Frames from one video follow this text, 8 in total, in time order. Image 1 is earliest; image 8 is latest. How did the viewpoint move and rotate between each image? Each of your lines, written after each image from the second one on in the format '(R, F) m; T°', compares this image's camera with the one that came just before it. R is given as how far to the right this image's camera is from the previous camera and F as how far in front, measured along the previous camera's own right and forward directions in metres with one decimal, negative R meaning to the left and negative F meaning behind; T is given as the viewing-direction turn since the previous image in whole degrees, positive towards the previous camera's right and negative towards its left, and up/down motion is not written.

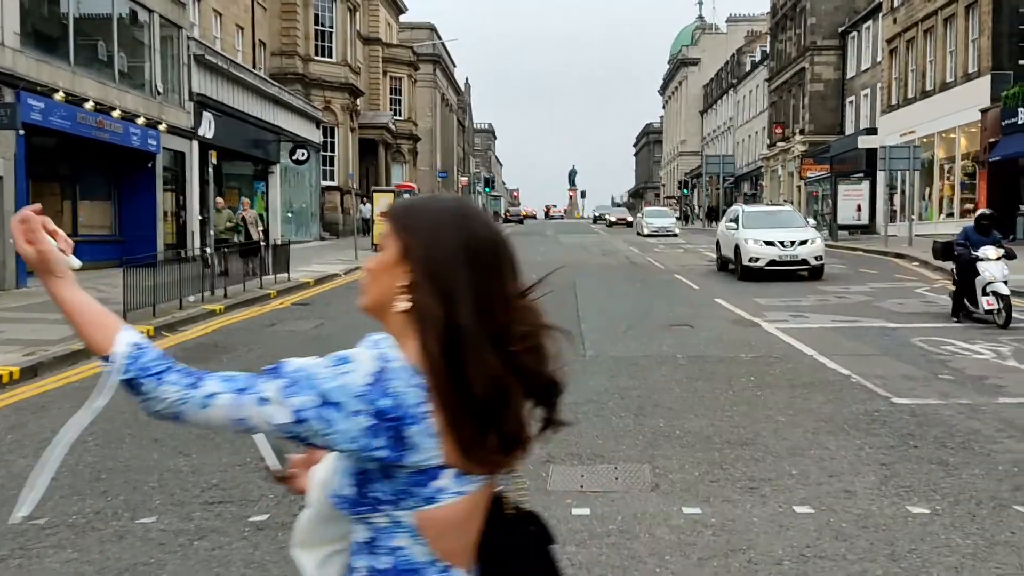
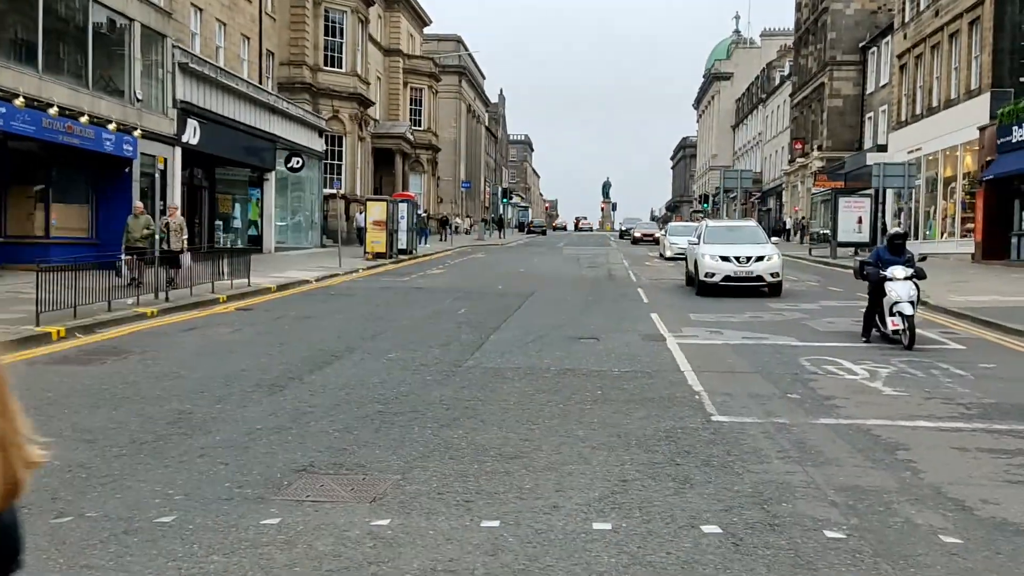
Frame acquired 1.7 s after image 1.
(+1.9, 0.0) m; -2°
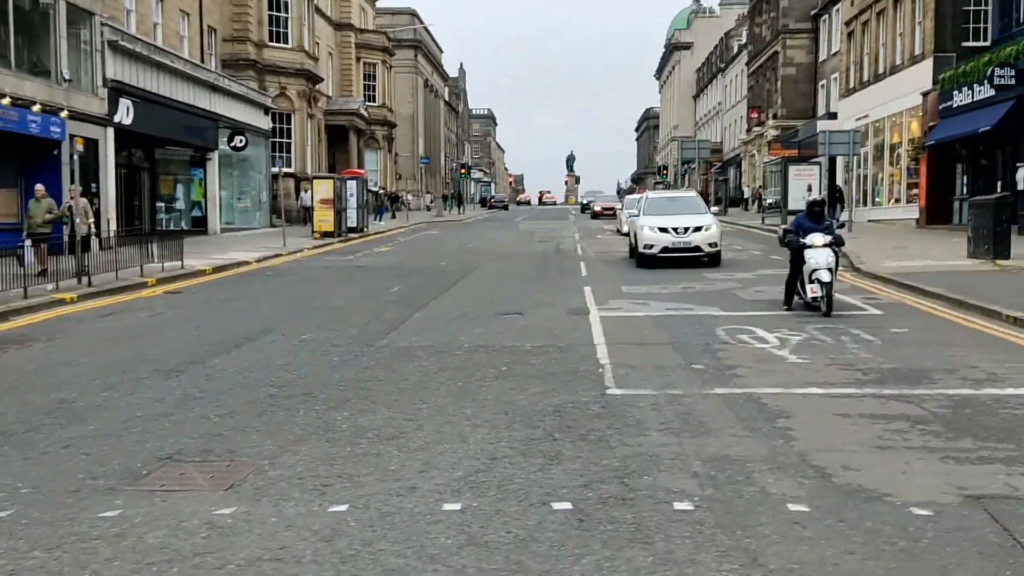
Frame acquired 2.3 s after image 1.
(+0.7, +0.1) m; +2°
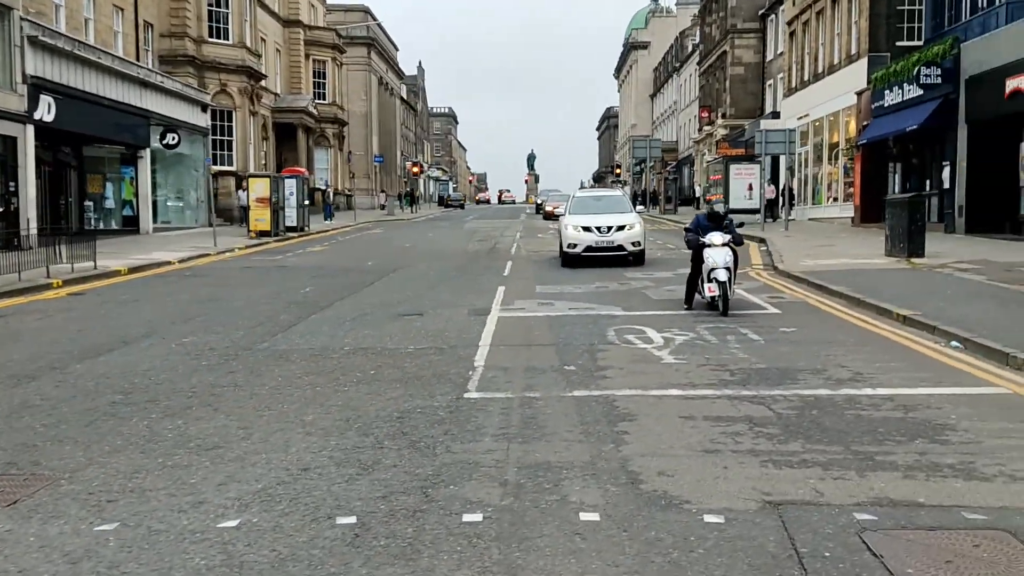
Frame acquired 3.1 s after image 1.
(+0.9, +0.2) m; +2°
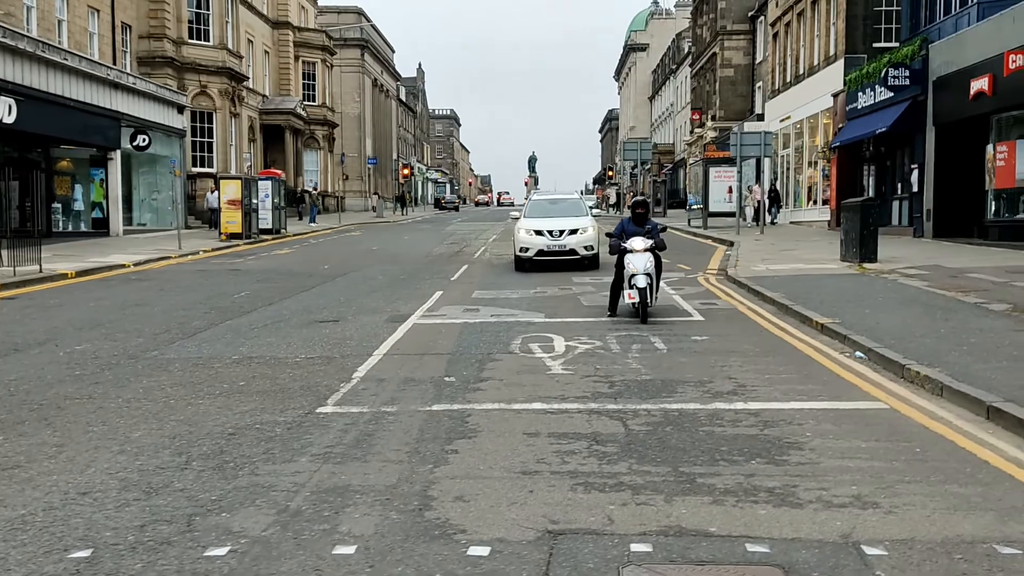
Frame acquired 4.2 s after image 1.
(+1.2, +0.3) m; 0°
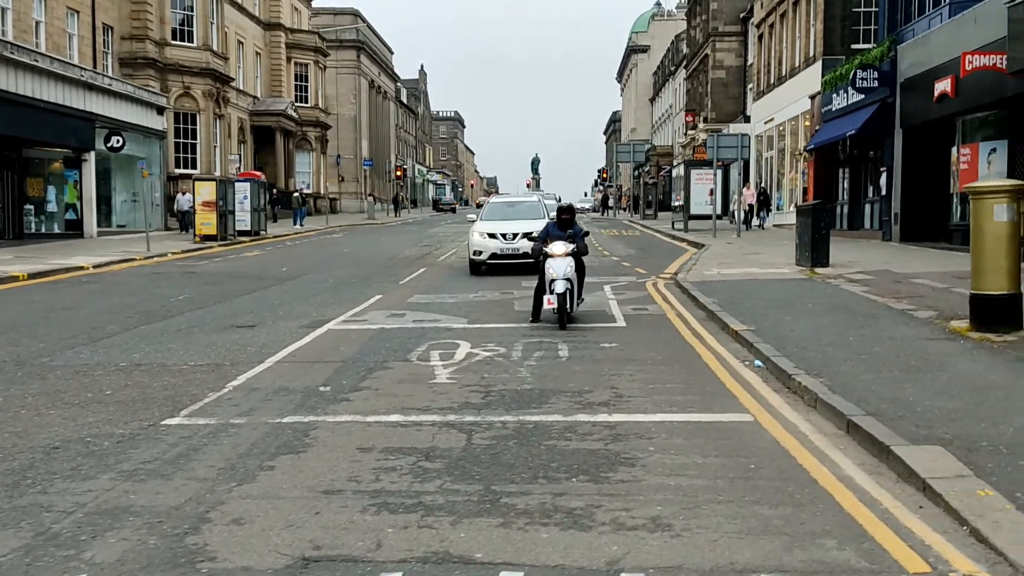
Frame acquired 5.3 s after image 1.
(+1.2, +0.2) m; 0°
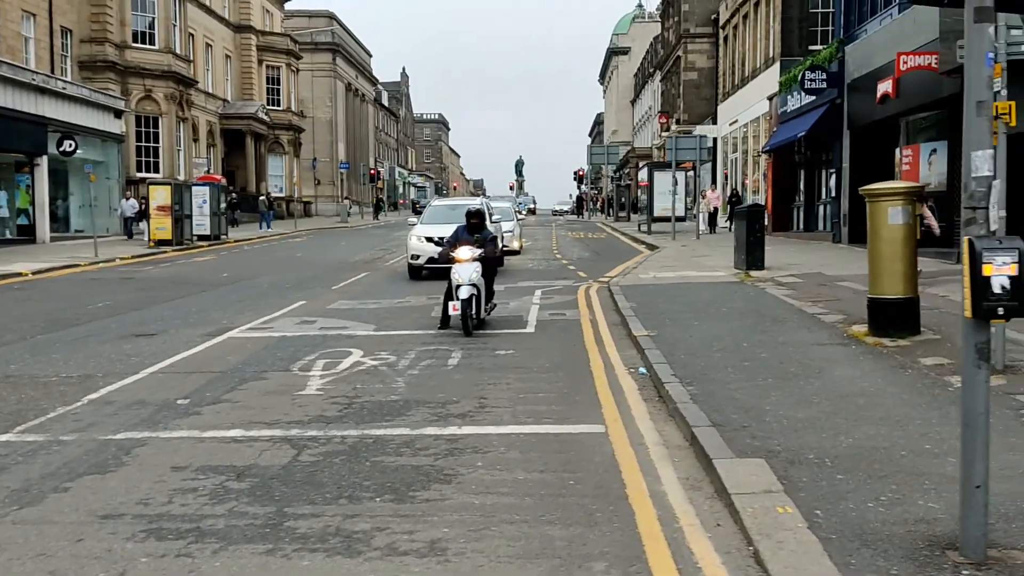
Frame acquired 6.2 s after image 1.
(+1.1, +0.2) m; +1°
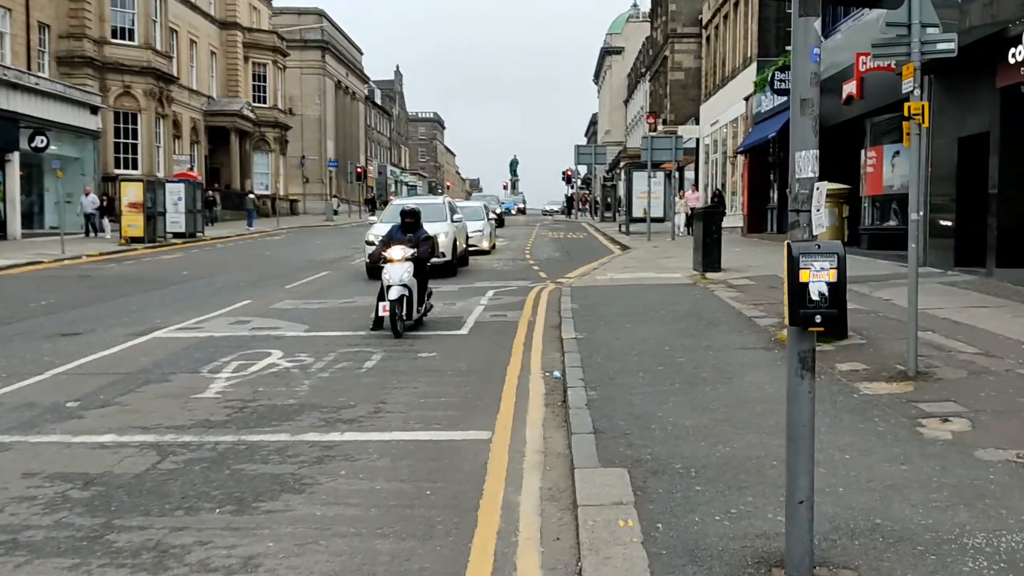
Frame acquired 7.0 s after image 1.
(+0.8, +0.2) m; 0°
